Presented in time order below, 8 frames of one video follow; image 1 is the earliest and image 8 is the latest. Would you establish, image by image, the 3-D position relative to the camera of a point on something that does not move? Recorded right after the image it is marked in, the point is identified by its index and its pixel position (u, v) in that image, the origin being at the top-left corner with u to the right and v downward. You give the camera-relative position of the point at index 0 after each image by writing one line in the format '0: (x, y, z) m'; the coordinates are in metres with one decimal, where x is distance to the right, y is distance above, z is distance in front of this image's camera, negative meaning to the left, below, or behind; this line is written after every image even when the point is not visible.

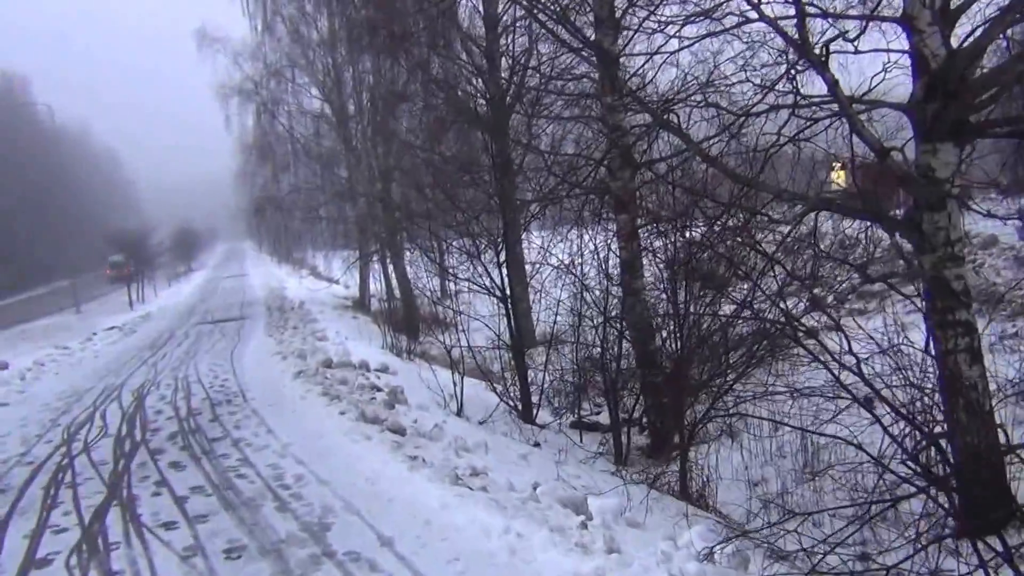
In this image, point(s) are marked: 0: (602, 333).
0: (+0.6, -0.3, +8.6) m
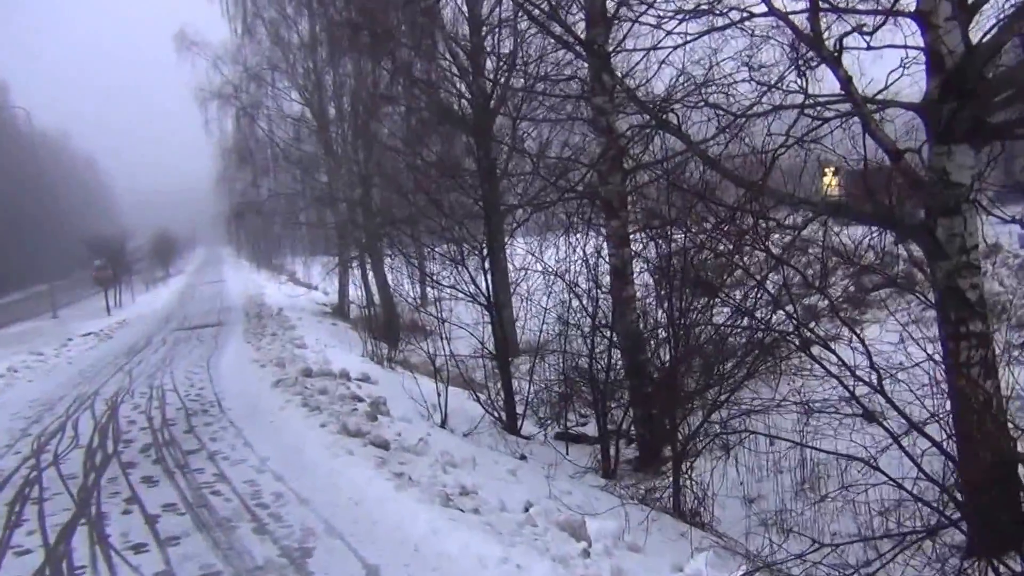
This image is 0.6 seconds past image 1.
0: (+0.5, -0.4, +8.4) m
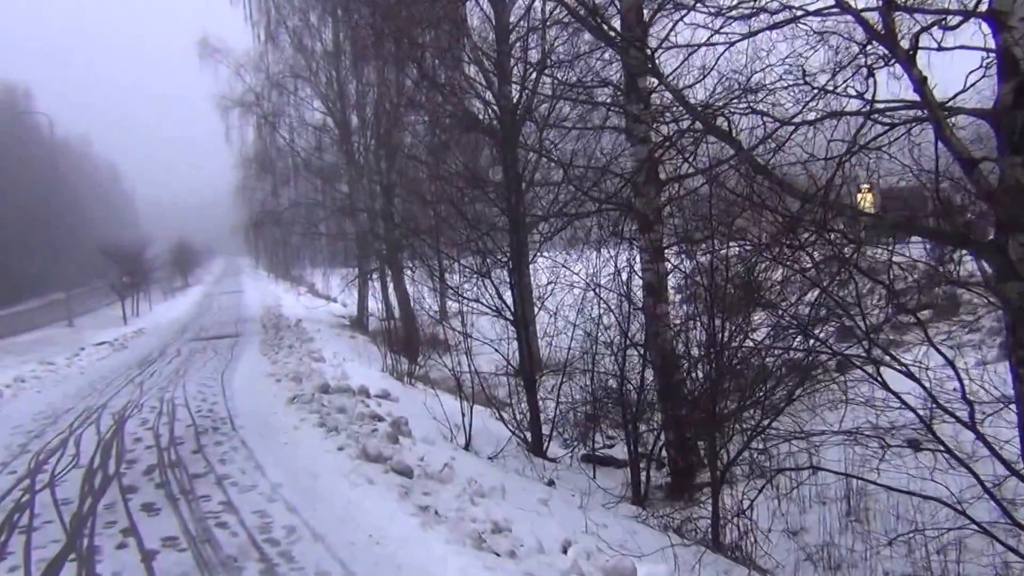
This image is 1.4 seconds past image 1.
0: (+0.7, -0.5, +8.0) m
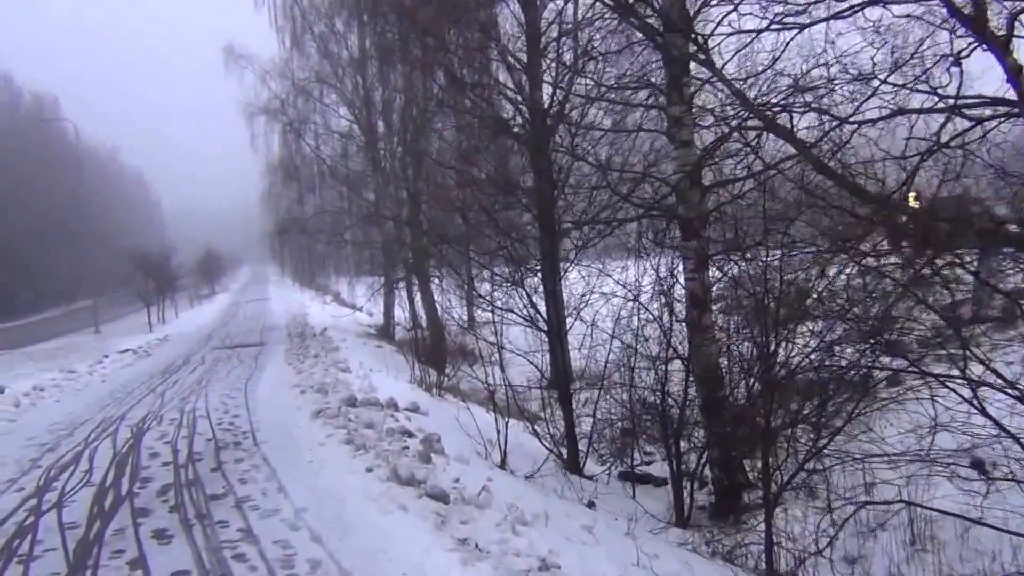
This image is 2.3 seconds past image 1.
0: (+0.9, -0.5, +7.6) m
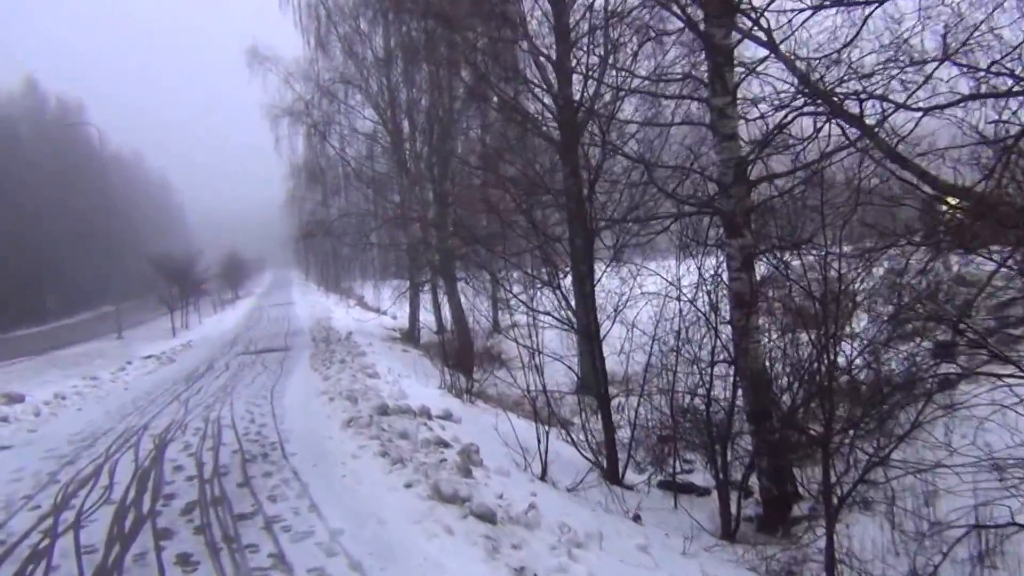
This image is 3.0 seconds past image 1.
0: (+1.1, -0.5, +7.3) m
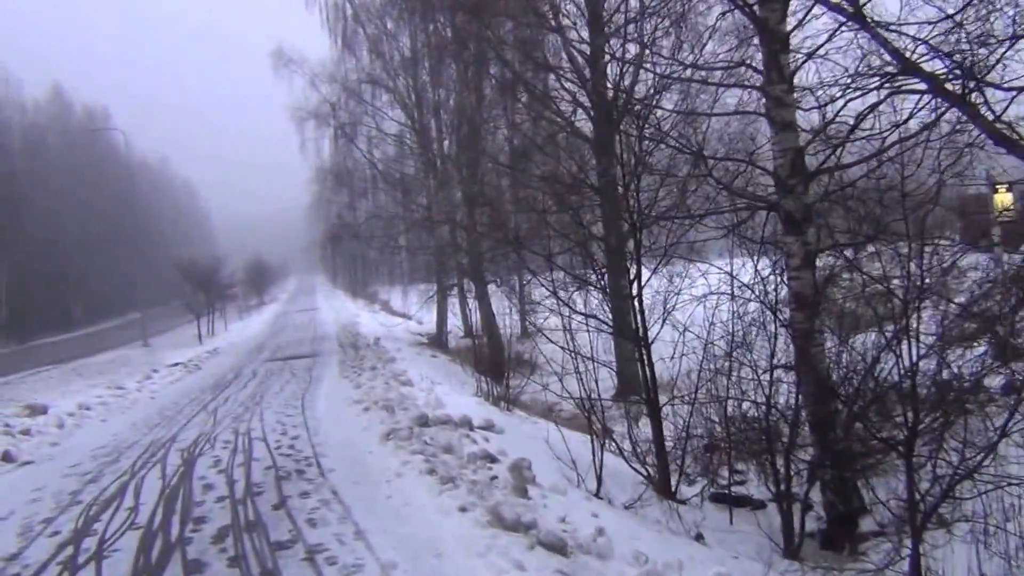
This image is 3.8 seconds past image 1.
0: (+1.4, -0.5, +6.9) m
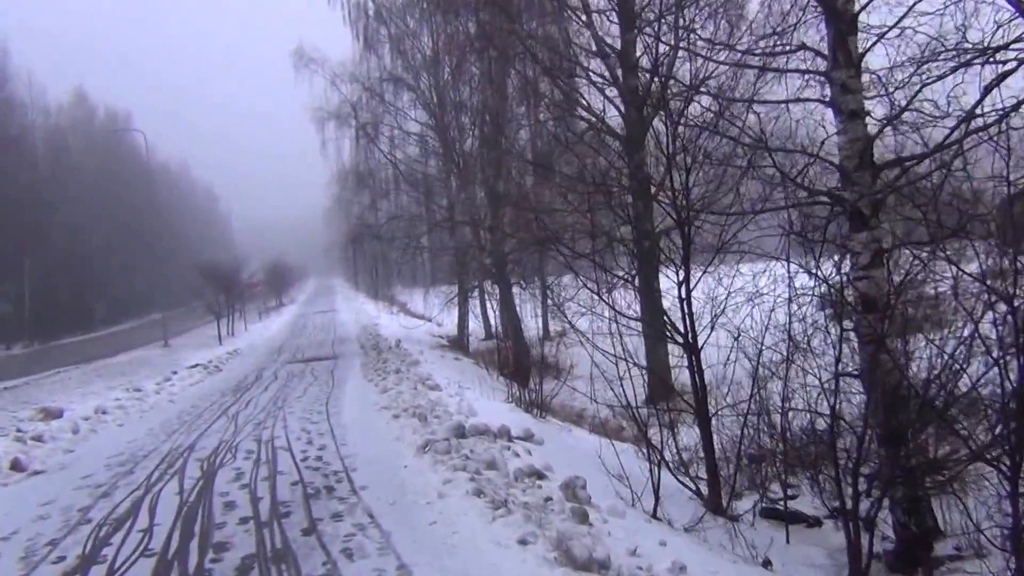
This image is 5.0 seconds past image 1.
0: (+1.6, -0.5, +6.4) m
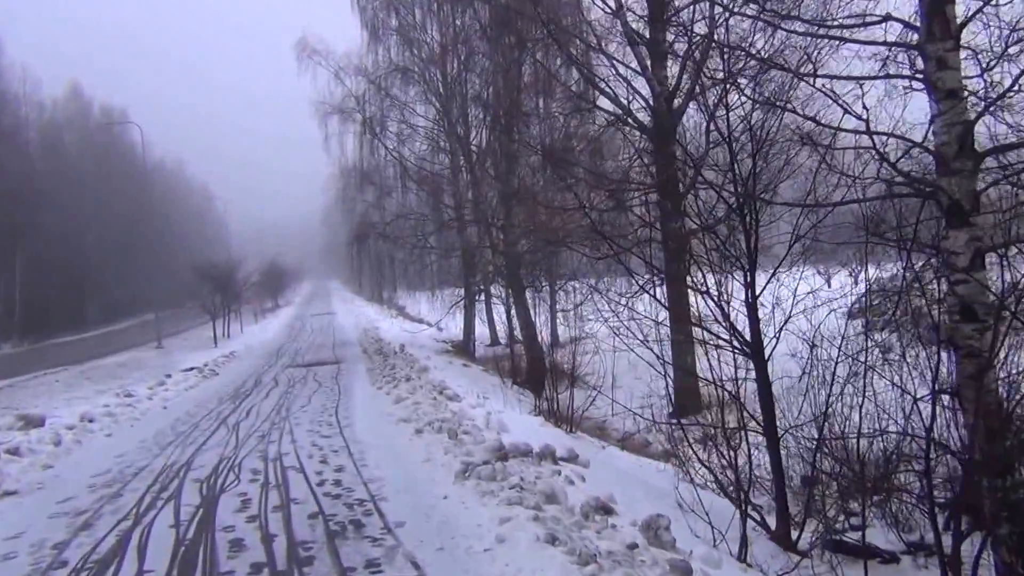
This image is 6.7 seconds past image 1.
0: (+1.8, -0.6, +5.6) m
